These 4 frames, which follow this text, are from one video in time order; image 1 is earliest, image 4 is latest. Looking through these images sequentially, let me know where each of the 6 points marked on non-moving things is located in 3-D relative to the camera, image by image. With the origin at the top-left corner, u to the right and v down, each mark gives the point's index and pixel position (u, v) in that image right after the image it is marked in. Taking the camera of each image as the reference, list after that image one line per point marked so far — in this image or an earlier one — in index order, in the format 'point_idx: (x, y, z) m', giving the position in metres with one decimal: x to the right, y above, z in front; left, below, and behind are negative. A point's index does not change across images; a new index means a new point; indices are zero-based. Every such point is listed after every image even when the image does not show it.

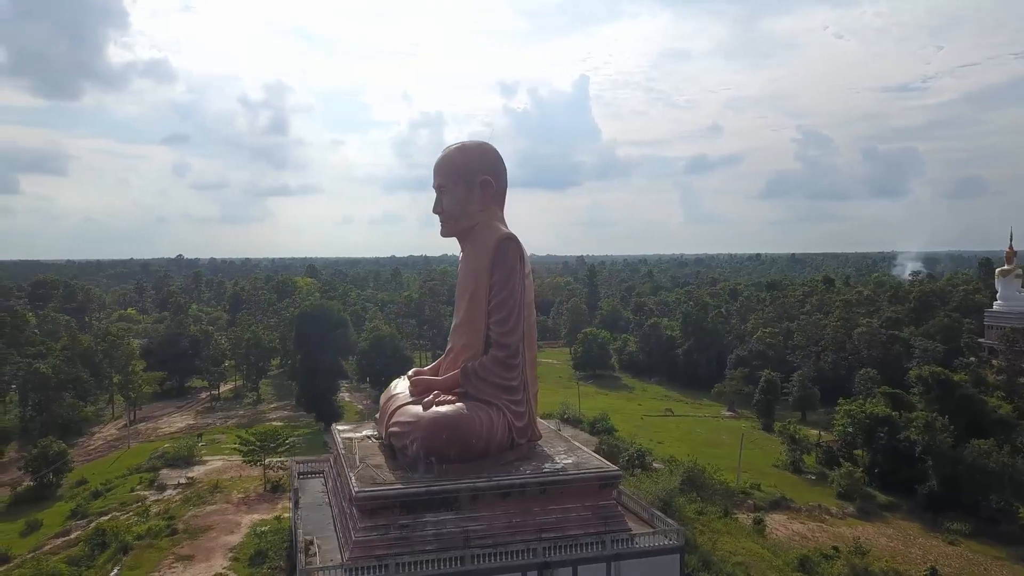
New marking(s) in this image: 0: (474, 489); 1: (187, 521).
0: (-0.5, -2.5, +10.5) m
1: (-6.0, -4.3, +15.3) m
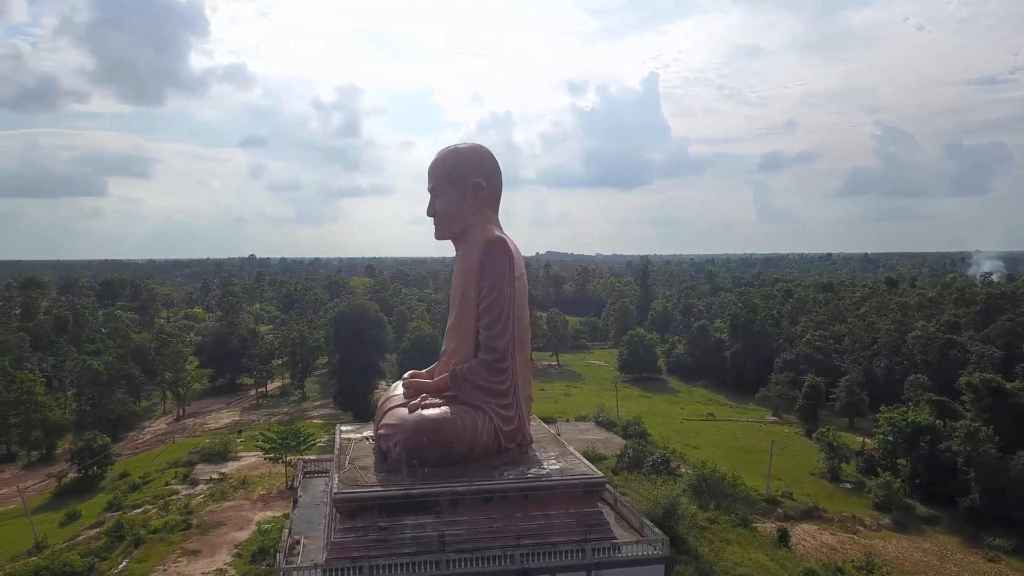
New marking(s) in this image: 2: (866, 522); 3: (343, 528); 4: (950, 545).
0: (-0.7, -2.6, +10.4) m
1: (-5.9, -4.3, +15.7) m
2: (+8.5, -5.6, +19.9) m
3: (-2.1, -3.0, +10.3) m
4: (+10.0, -5.8, +18.8) m
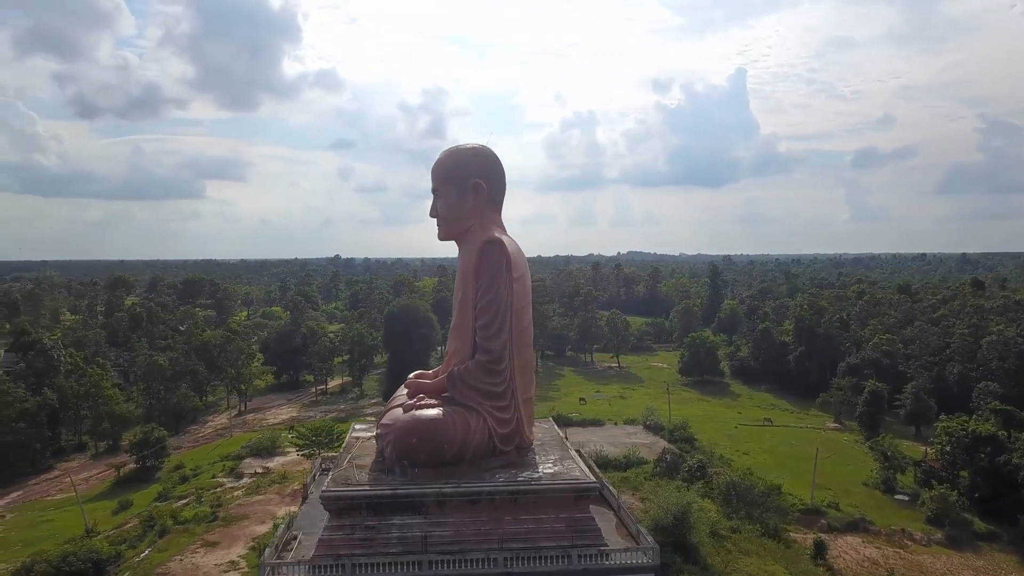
0: (-0.9, -2.6, +10.4) m
1: (-5.5, -4.3, +16.2) m
2: (+9.2, -5.7, +18.9) m
3: (-2.3, -3.0, +10.4) m
4: (+10.6, -5.9, +17.7) m
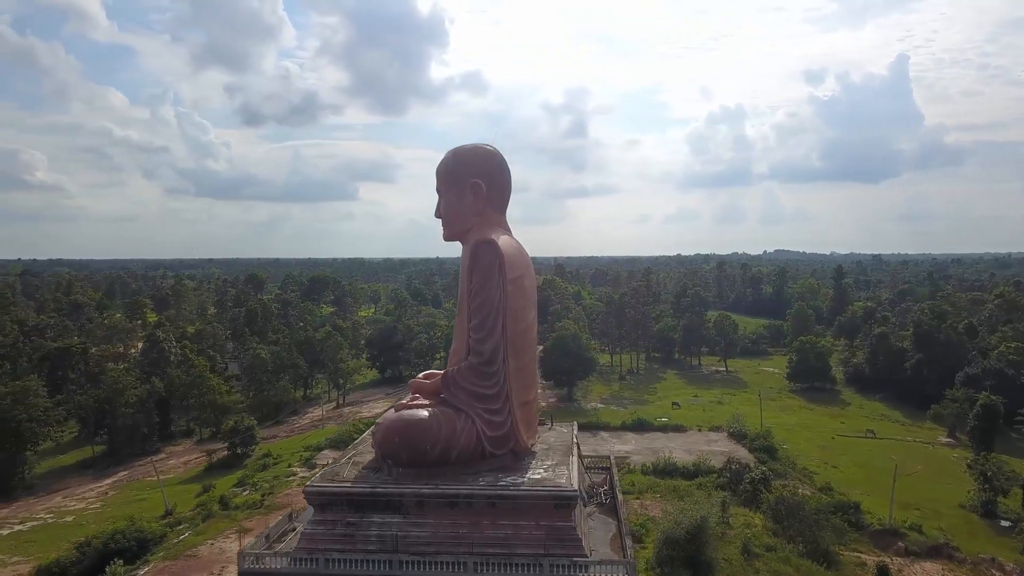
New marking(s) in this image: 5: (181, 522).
0: (-1.2, -2.6, +10.4) m
1: (-4.8, -4.3, +16.9) m
2: (+10.2, -5.8, +17.1) m
3: (-2.6, -3.0, +10.6) m
4: (+11.3, -6.0, +15.6) m
5: (-6.3, -4.5, +15.9) m
